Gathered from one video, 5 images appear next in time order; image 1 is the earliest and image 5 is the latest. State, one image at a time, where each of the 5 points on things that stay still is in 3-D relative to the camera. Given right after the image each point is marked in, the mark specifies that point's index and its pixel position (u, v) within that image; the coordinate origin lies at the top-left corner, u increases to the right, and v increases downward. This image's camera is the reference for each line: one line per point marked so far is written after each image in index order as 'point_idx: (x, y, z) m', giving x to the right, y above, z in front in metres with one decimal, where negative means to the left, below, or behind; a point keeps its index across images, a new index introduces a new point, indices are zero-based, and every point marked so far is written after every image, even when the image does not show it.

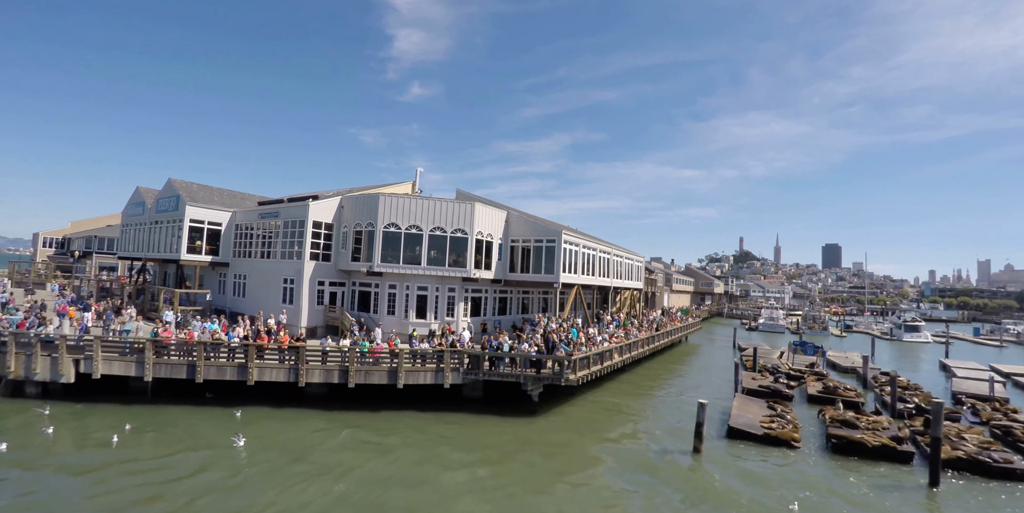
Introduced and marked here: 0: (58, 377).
0: (-14.9, -4.0, +17.9) m
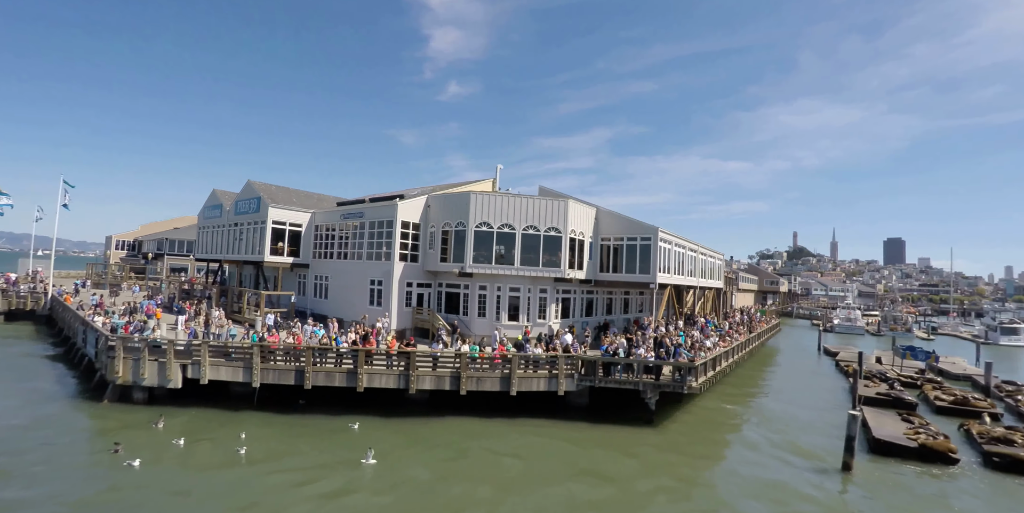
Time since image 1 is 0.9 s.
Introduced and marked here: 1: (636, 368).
0: (-11.1, -4.1, +17.4) m
1: (+4.2, -3.9, +18.7) m
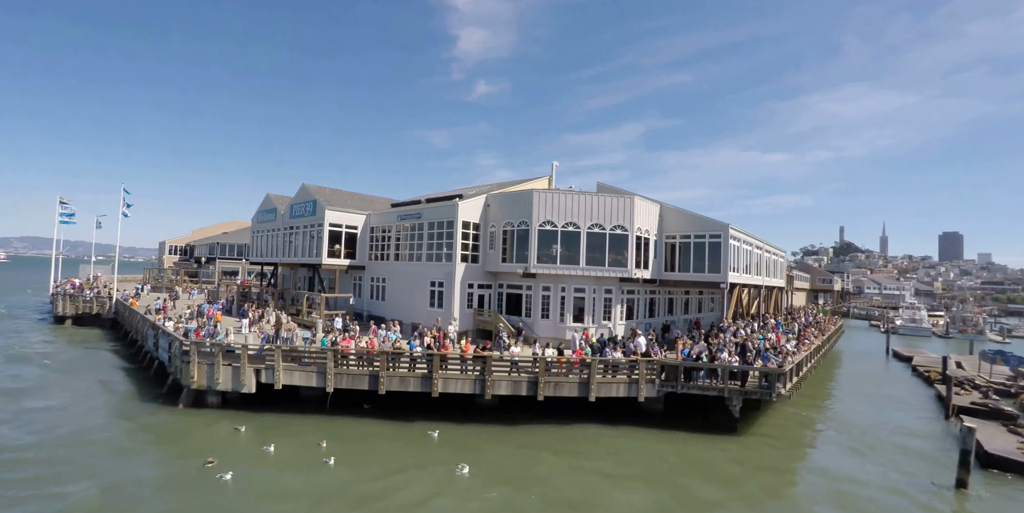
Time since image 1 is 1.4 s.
0: (-8.6, -4.2, +17.2) m
1: (+6.7, -3.8, +17.8) m
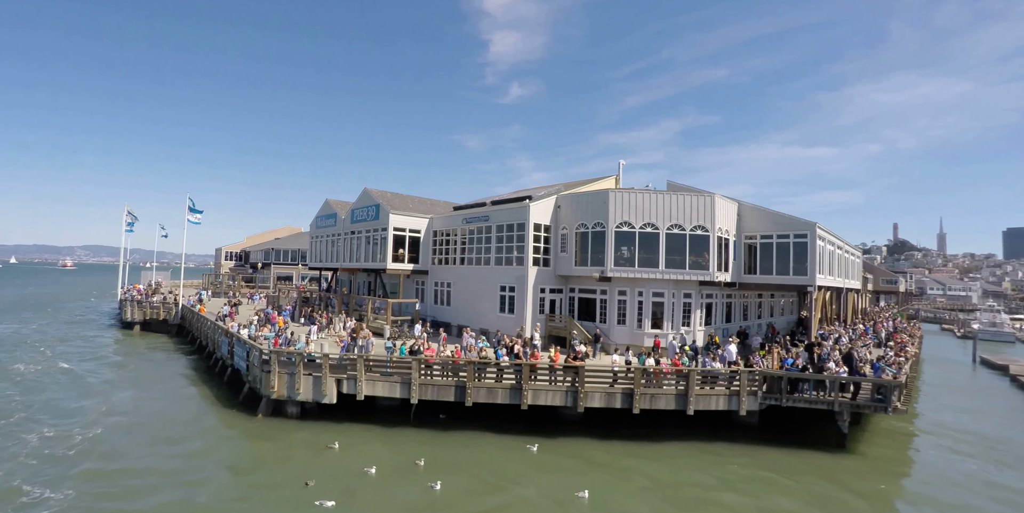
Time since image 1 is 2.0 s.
0: (-5.8, -4.3, +16.7) m
1: (+9.5, -3.9, +16.5) m
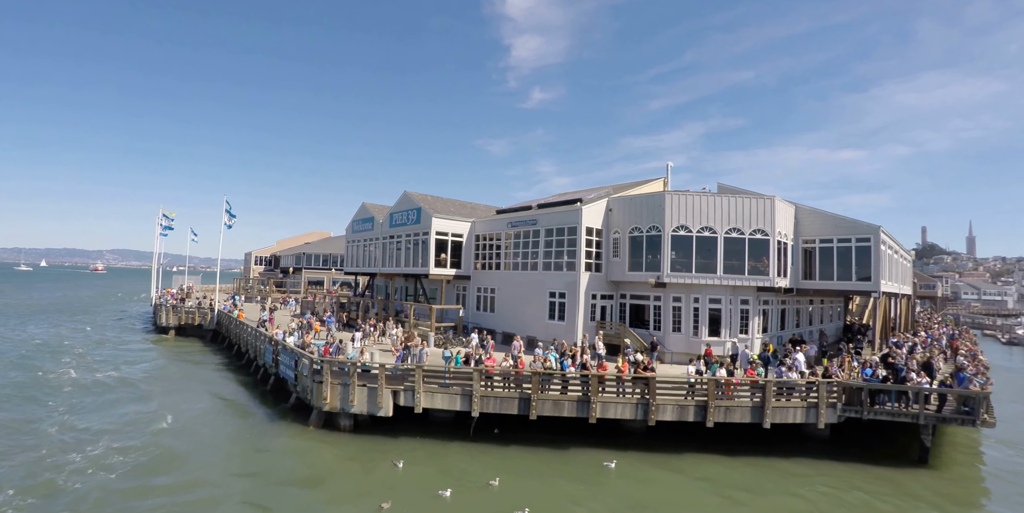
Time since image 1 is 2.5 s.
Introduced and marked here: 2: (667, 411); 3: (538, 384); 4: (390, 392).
0: (-3.9, -4.5, +16.1) m
1: (+11.4, -4.0, +15.6) m
2: (+4.4, -4.3, +15.3) m
3: (+0.7, -3.6, +15.5) m
4: (-3.5, -4.0, +16.1) m
